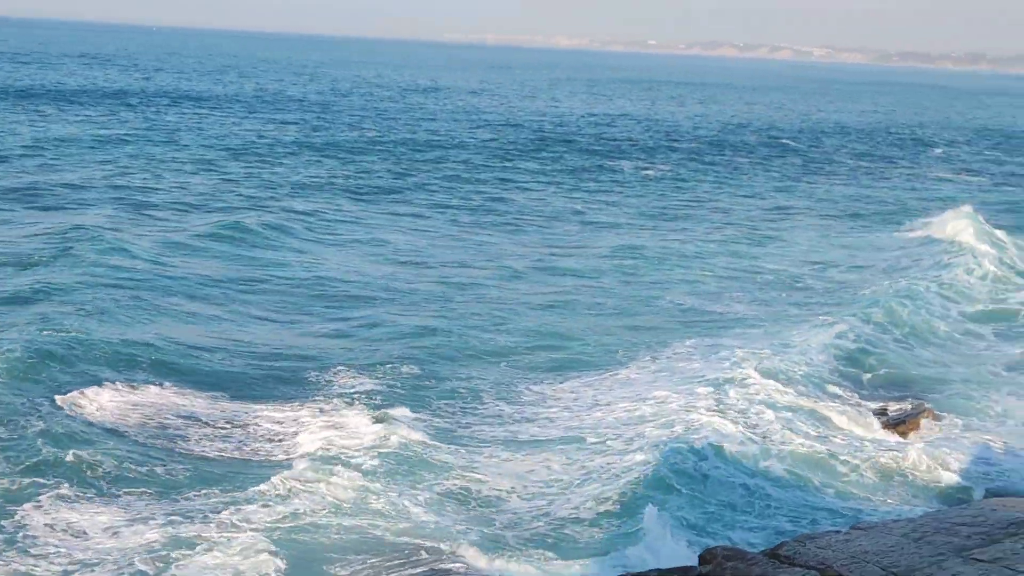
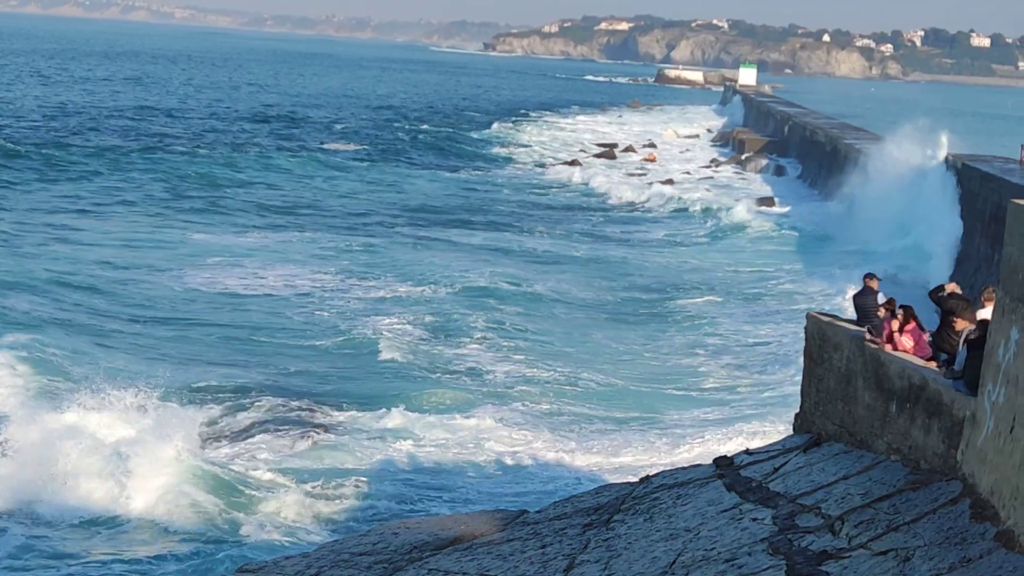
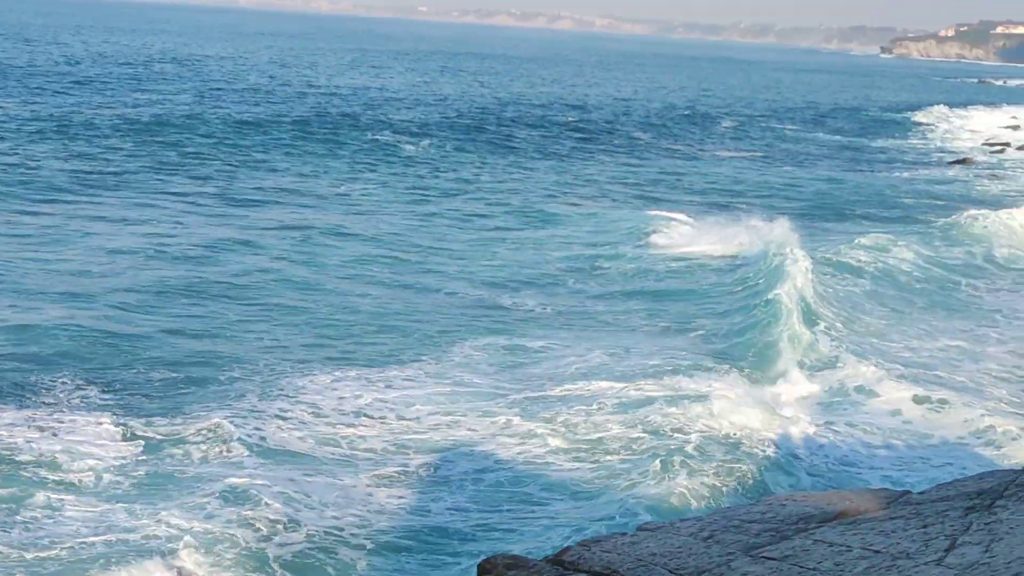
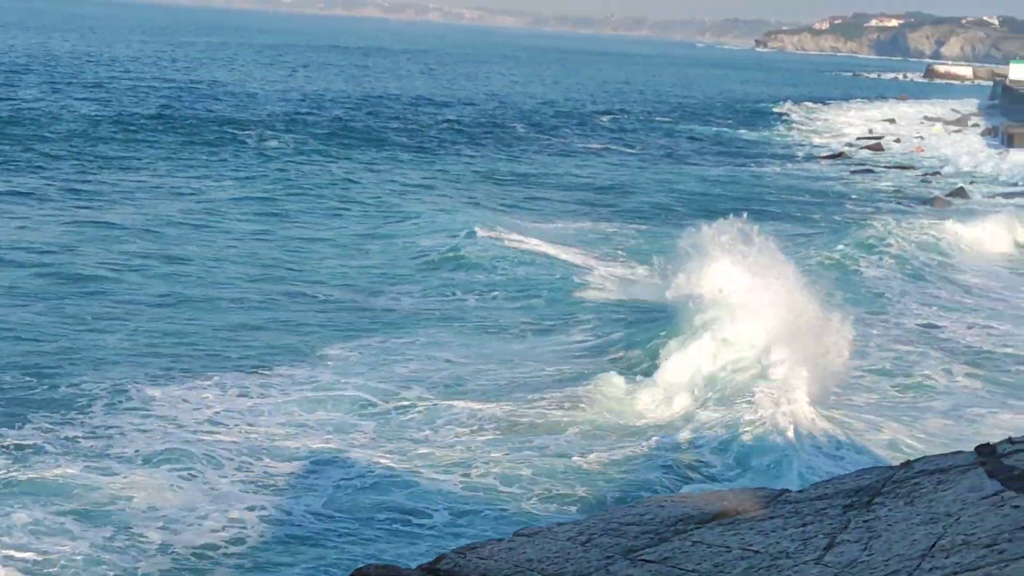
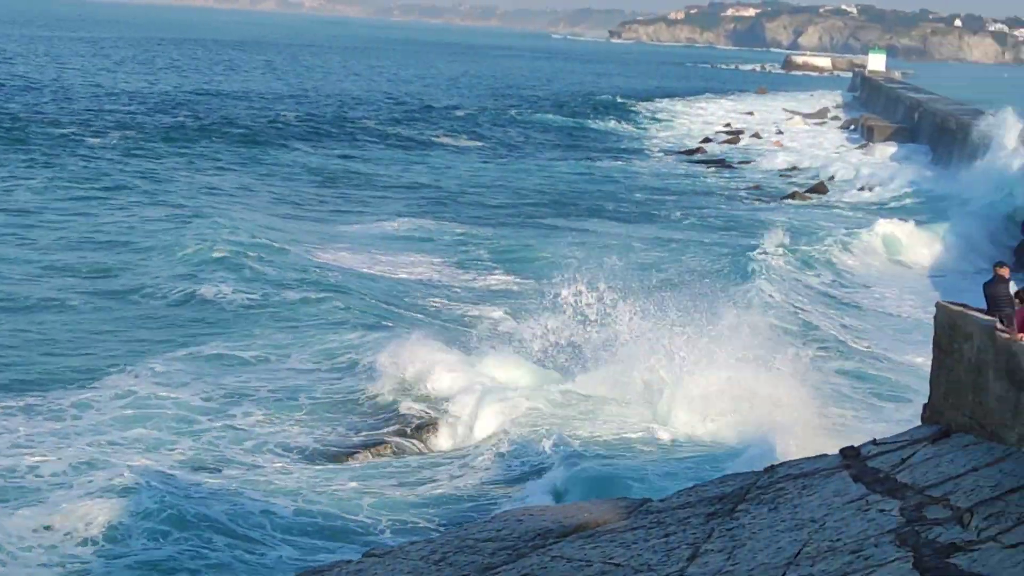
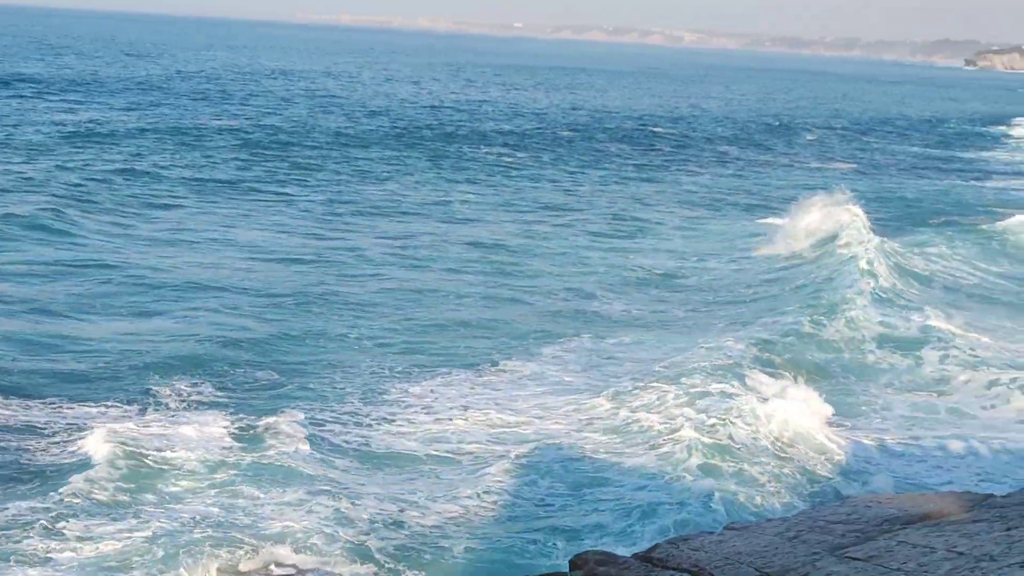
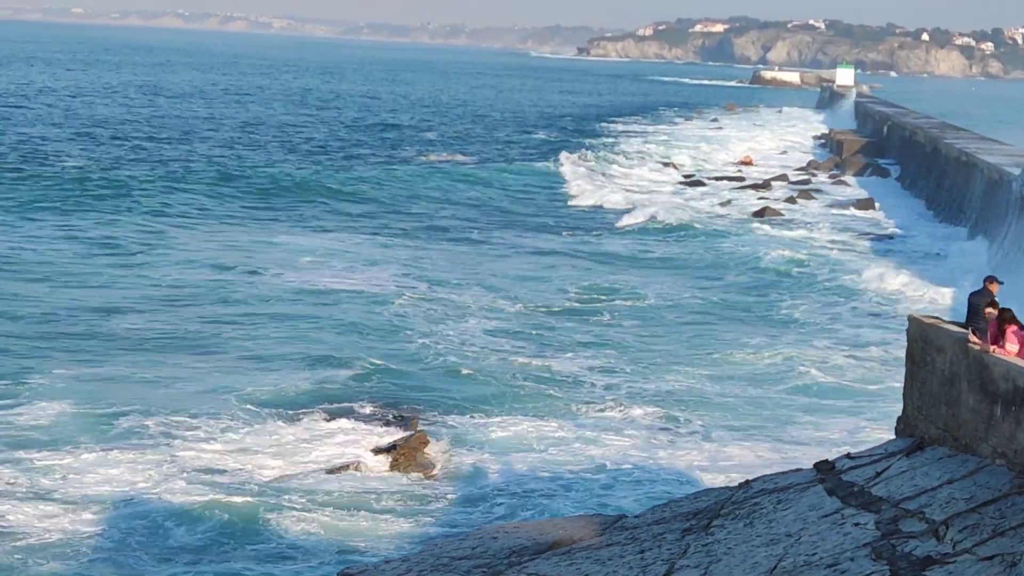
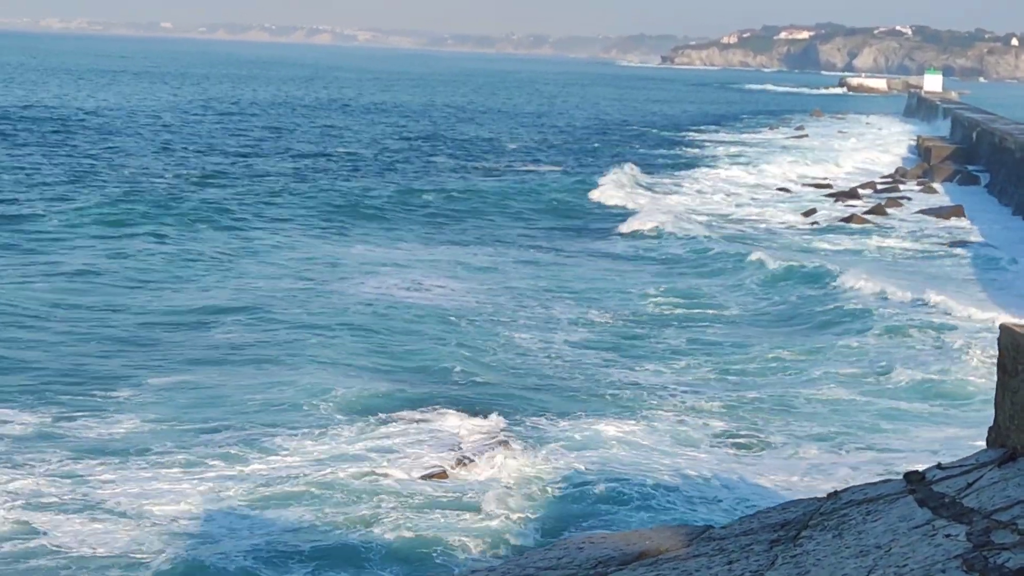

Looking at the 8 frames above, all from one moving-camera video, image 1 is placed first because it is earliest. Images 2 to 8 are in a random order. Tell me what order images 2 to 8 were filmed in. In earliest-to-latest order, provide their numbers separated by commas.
6, 3, 4, 5, 2, 7, 8
